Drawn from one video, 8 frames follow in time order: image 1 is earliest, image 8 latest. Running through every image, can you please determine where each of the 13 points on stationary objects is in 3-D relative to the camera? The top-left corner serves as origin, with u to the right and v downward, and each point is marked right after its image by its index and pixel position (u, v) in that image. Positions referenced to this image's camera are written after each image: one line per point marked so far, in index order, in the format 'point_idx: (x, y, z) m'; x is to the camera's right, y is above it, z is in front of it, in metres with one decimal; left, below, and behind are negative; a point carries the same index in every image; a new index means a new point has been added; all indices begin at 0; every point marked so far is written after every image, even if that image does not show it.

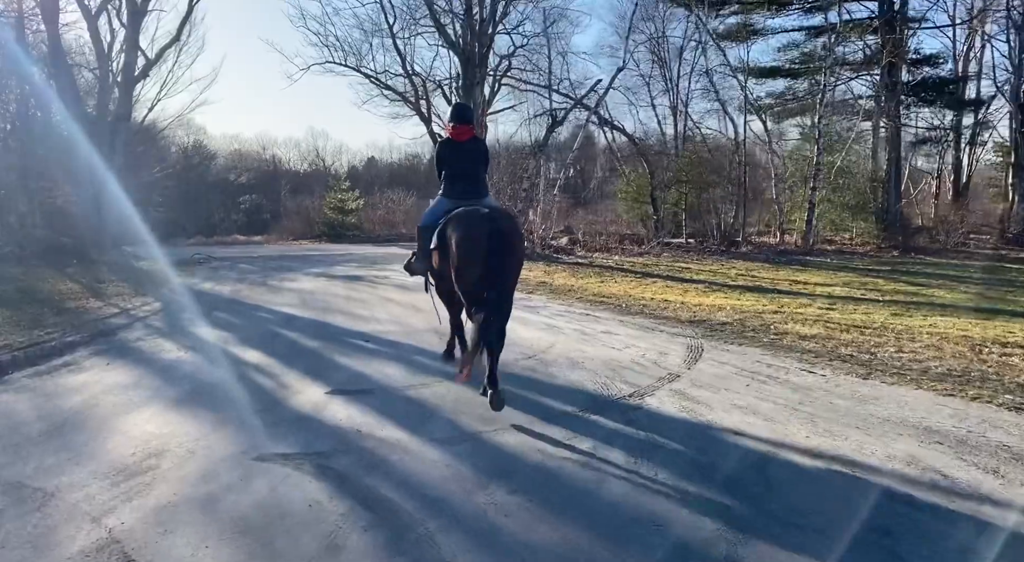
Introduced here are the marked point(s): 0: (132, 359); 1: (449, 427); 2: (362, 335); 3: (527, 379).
0: (-4.5, -0.9, +6.8) m
1: (-0.5, -1.1, +4.4) m
2: (-2.1, -0.7, +7.9) m
3: (+0.2, -1.0, +5.7) m
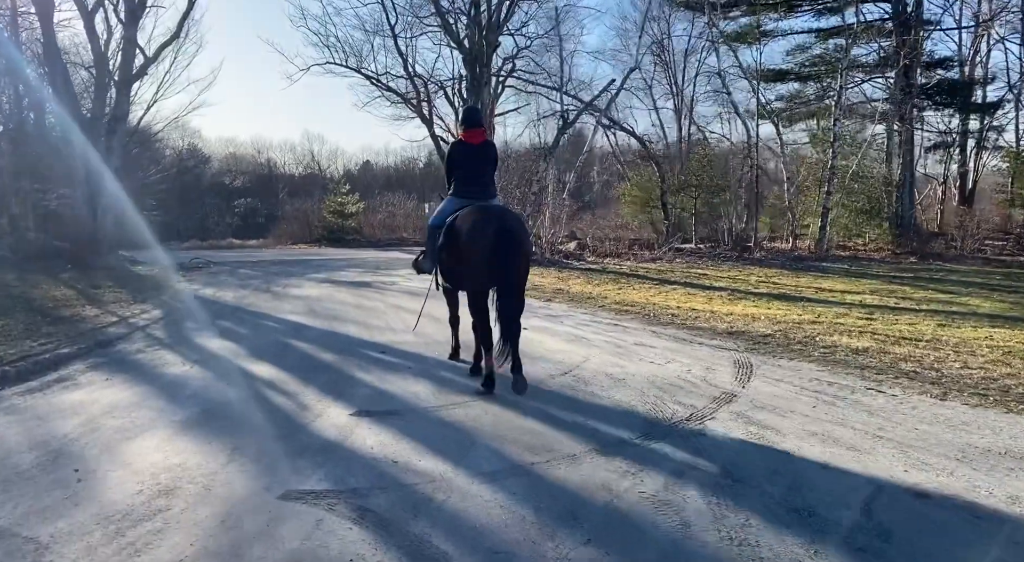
0: (-4.2, -1.0, +6.3) m
1: (-0.1, -1.2, +4.0) m
2: (-1.7, -0.8, +7.4) m
3: (+0.5, -1.1, +5.2) m
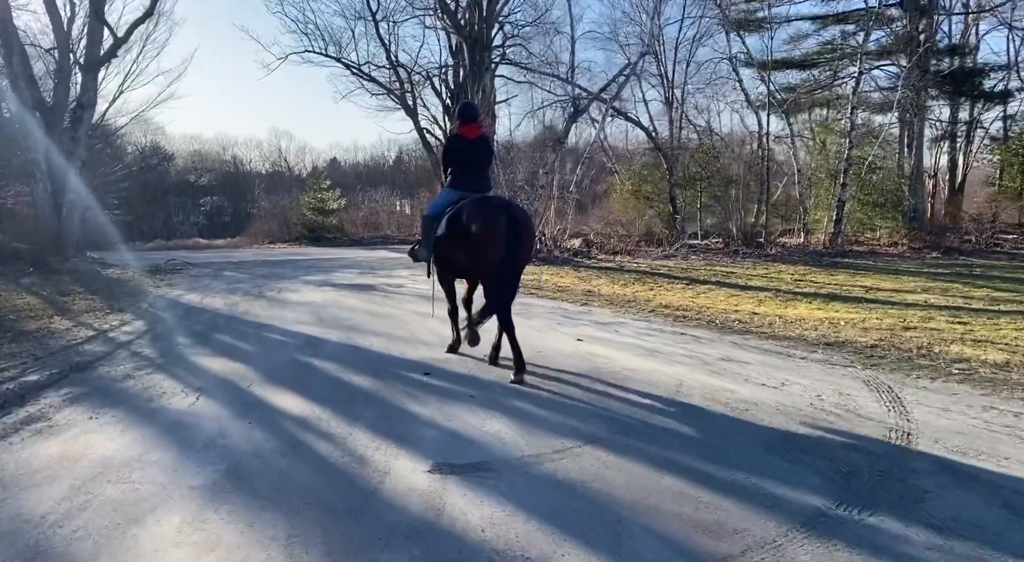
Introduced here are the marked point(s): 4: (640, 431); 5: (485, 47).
0: (-3.4, -1.1, +5.0) m
1: (+0.7, -1.3, +2.8) m
2: (-1.0, -0.9, +6.2) m
3: (+1.3, -1.1, +4.1) m
4: (+0.9, -1.1, +4.2) m
5: (-0.8, +7.3, +17.9) m
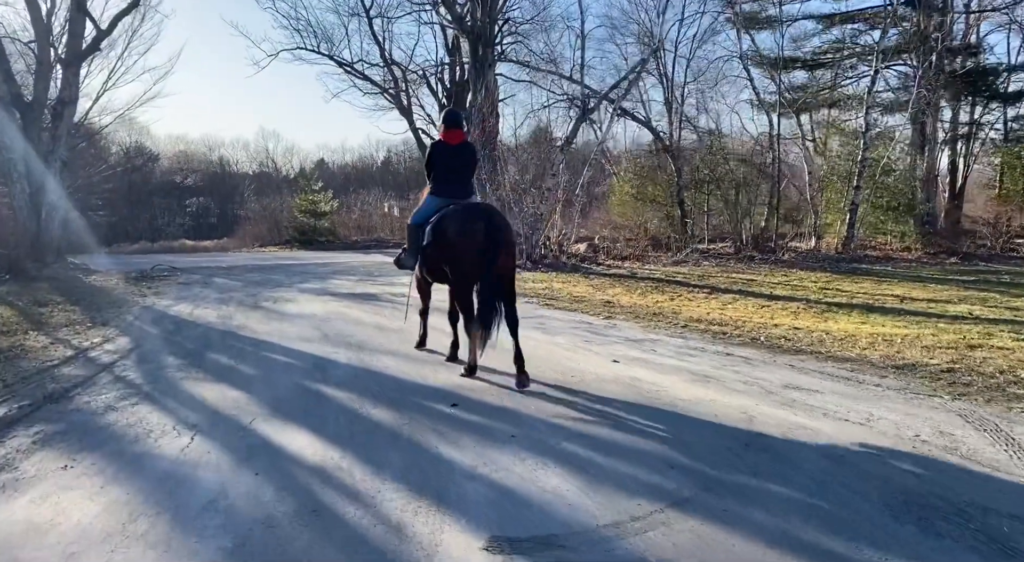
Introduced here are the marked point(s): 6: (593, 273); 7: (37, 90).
0: (-3.0, -1.3, +4.3) m
1: (+1.2, -1.5, +2.1) m
2: (-0.7, -1.1, +5.5) m
3: (+1.7, -1.3, +3.4) m
4: (+1.3, -1.3, +3.5) m
5: (-0.6, +7.1, +17.2) m
6: (+2.1, +0.2, +14.5) m
7: (-11.2, +4.5, +13.6) m
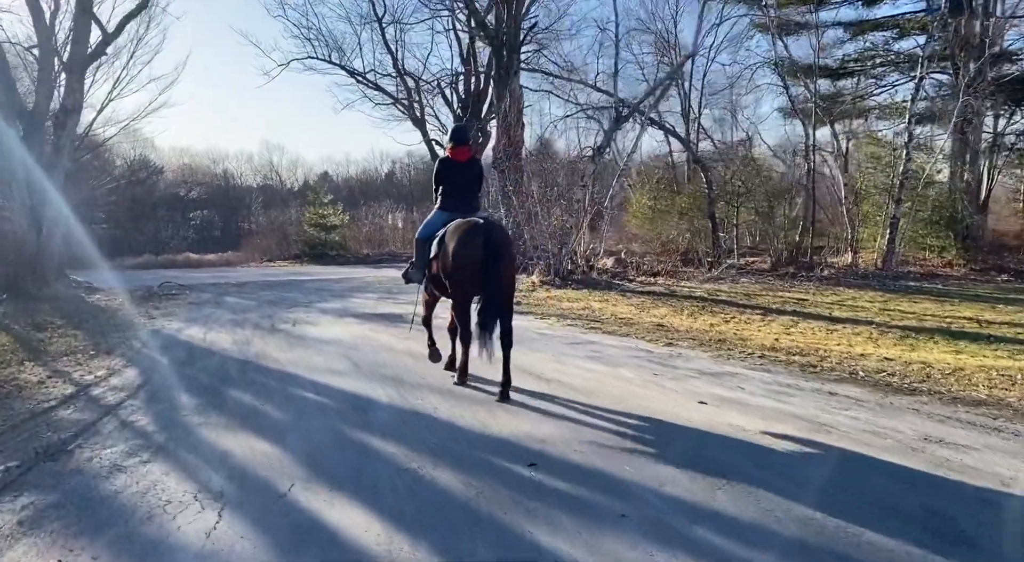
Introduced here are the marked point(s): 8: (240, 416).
0: (-2.4, -1.5, +3.4) m
1: (+1.8, -1.6, +1.2) m
2: (0.0, -1.4, +4.6) m
3: (+2.4, -1.5, +2.5) m
4: (+2.0, -1.5, +2.6) m
5: (+0.1, +6.6, +16.4) m
6: (+2.8, -0.2, +13.6) m
7: (-10.5, +4.1, +12.8) m
8: (-2.6, -1.3, +5.5) m
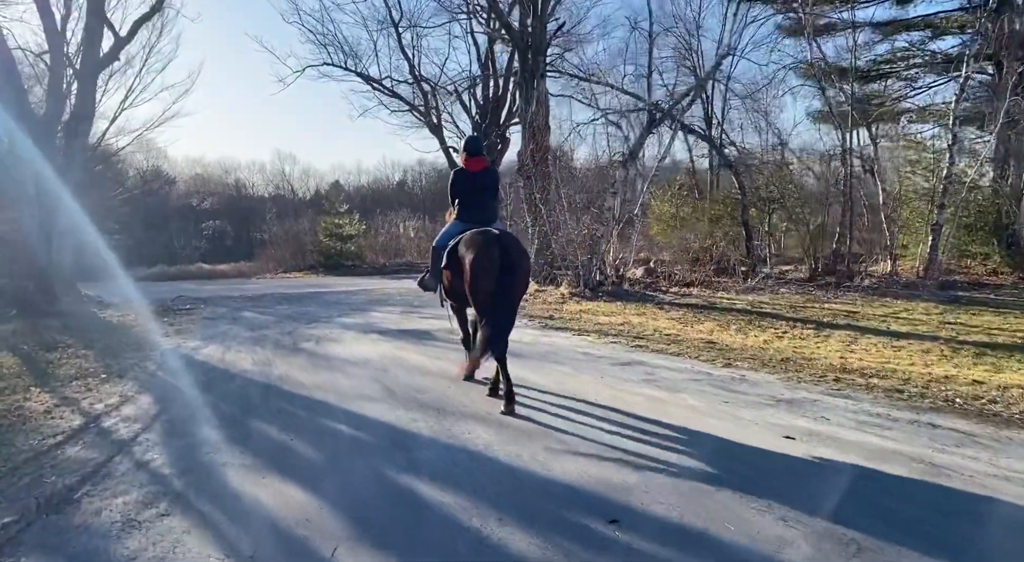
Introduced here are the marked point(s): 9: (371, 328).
0: (-1.9, -1.7, +2.7) m
1: (+2.3, -1.7, +0.5) m
2: (+0.5, -1.5, +3.9) m
3: (+2.9, -1.6, +1.8) m
4: (+2.5, -1.6, +1.9) m
5: (+0.8, +6.3, +15.9) m
6: (+3.4, -0.5, +12.9) m
7: (-9.9, +3.8, +12.4) m
8: (-2.0, -1.5, +4.9) m
9: (-2.6, -0.9, +10.7) m
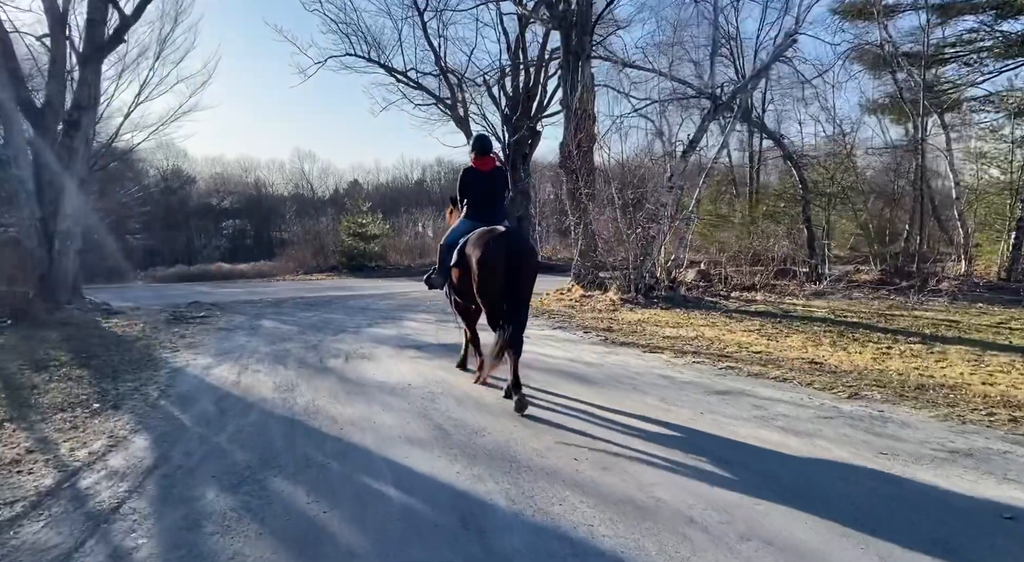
0: (-1.2, -1.8, +1.4) m
1: (+2.9, -1.9, -0.9) m
2: (+1.2, -1.6, +2.6) m
3: (+3.5, -1.7, +0.3) m
4: (+3.1, -1.7, +0.5) m
5: (+1.8, +6.2, +14.5) m
6: (+4.3, -0.6, +11.4) m
7: (-9.0, +3.6, +11.3) m
8: (-1.3, -1.6, +3.6) m
9: (-1.7, -1.0, +9.4) m
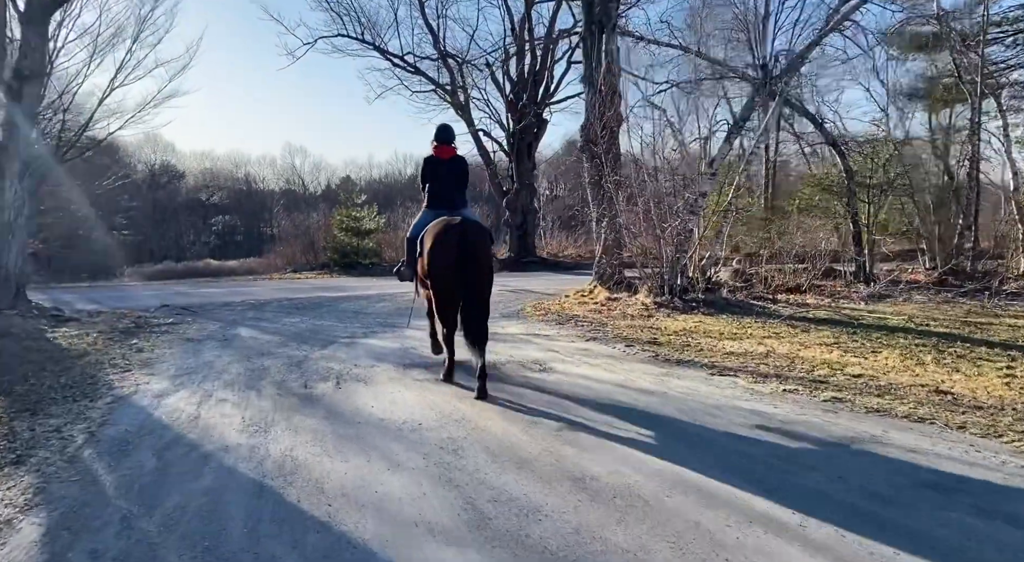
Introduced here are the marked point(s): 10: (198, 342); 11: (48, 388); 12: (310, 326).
0: (-0.8, -1.9, -0.2) m
1: (+3.3, -2.0, -2.5) m
2: (+1.7, -1.7, +0.9) m
3: (+3.9, -1.8, -1.3) m
4: (+3.6, -1.8, -1.1) m
5: (+2.1, +6.2, +12.8) m
6: (+4.7, -0.6, +9.8) m
7: (-8.6, +3.6, +9.5) m
8: (-0.9, -1.7, +1.9) m
9: (-1.4, -1.0, +7.7) m
10: (-4.8, -0.9, +8.9) m
11: (-5.2, -1.2, +6.5) m
12: (-3.6, -0.8, +10.4) m
